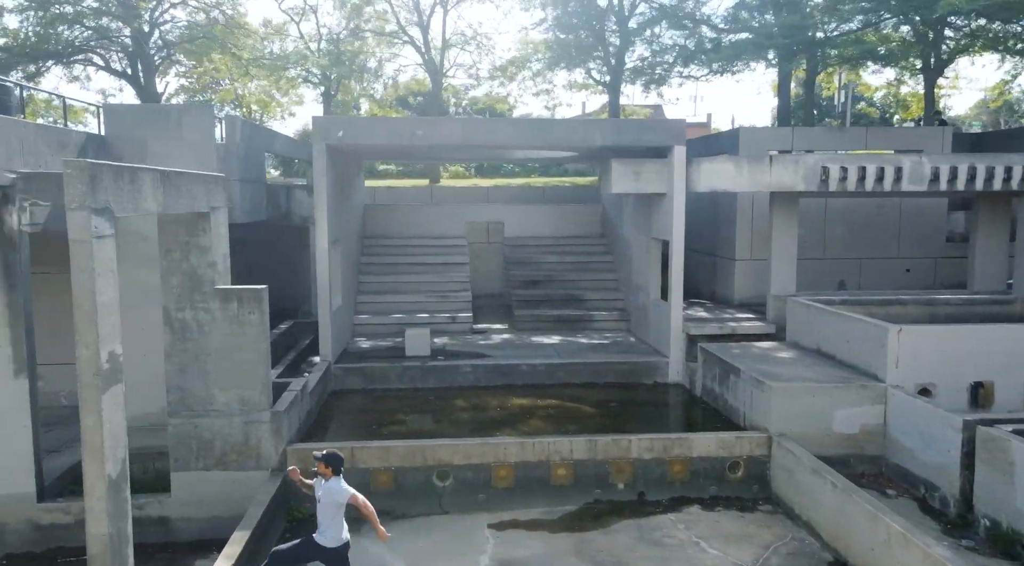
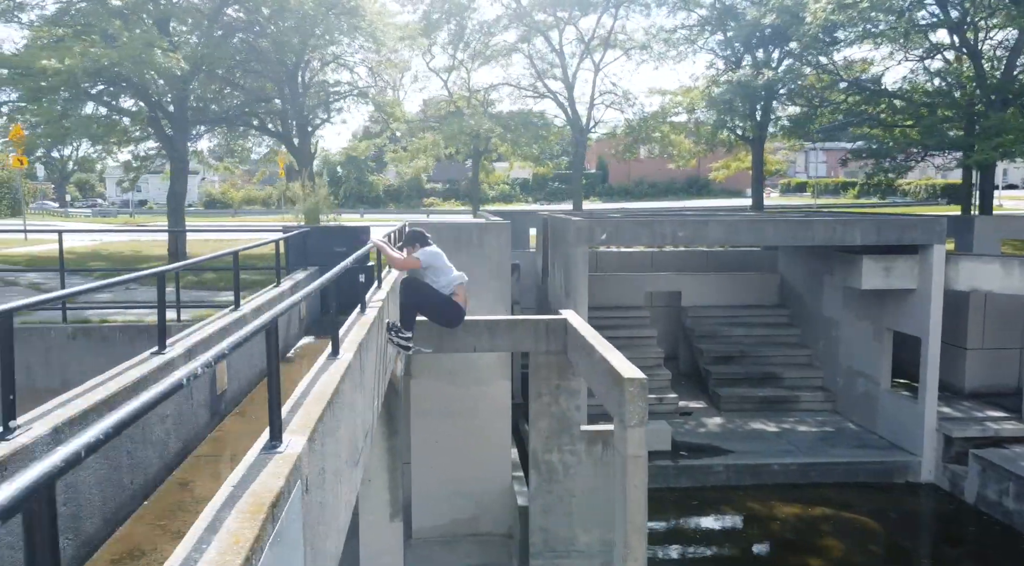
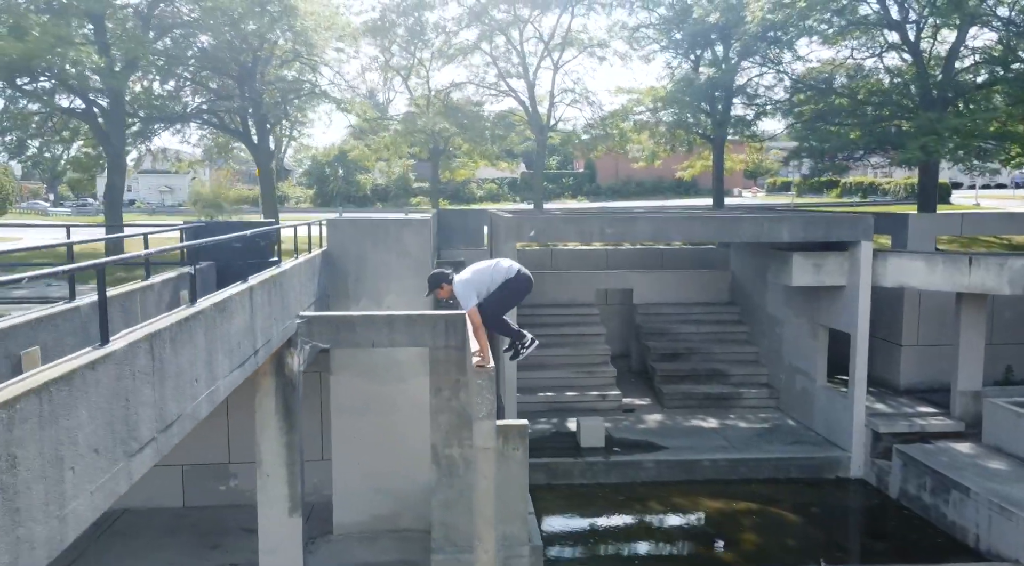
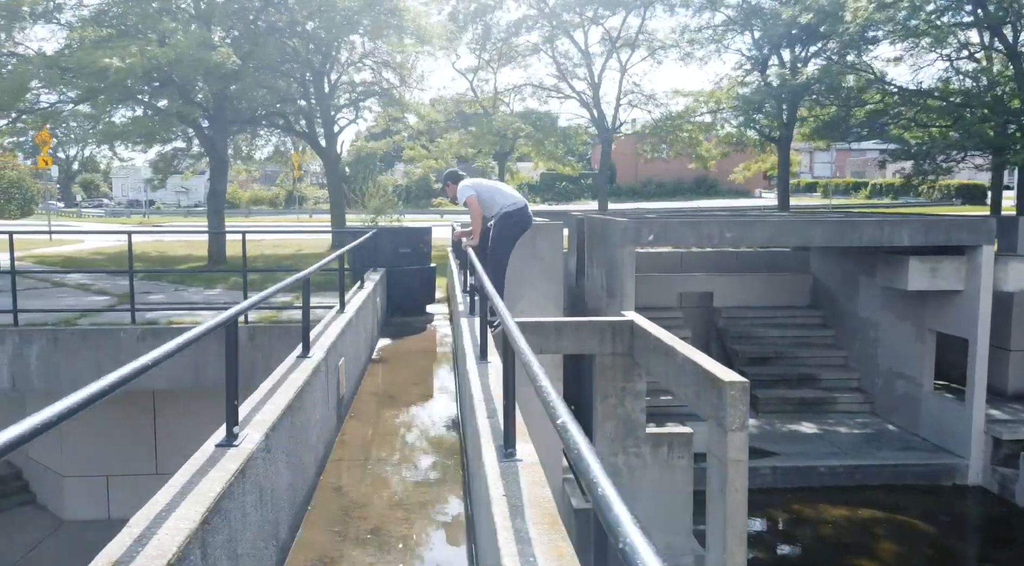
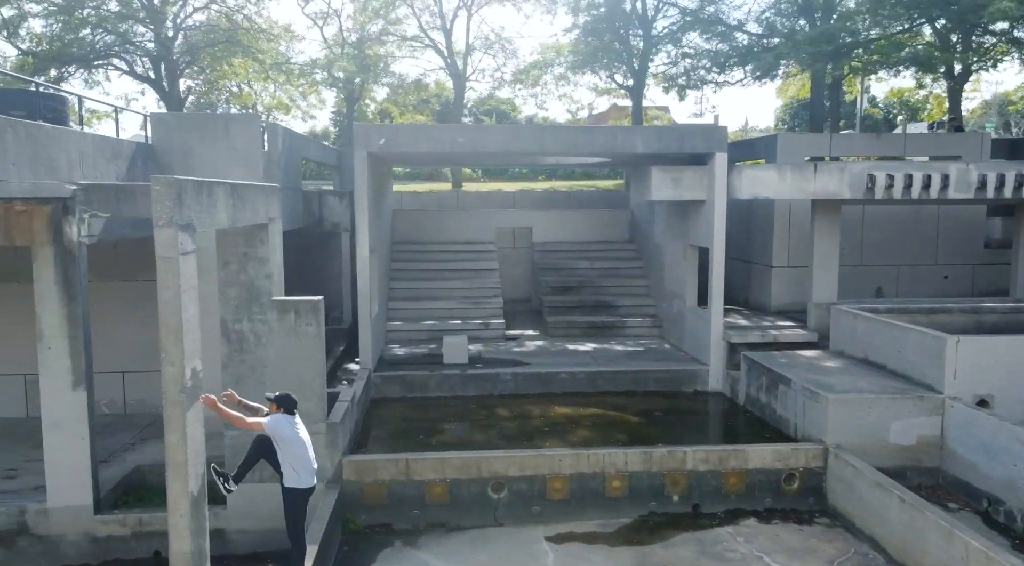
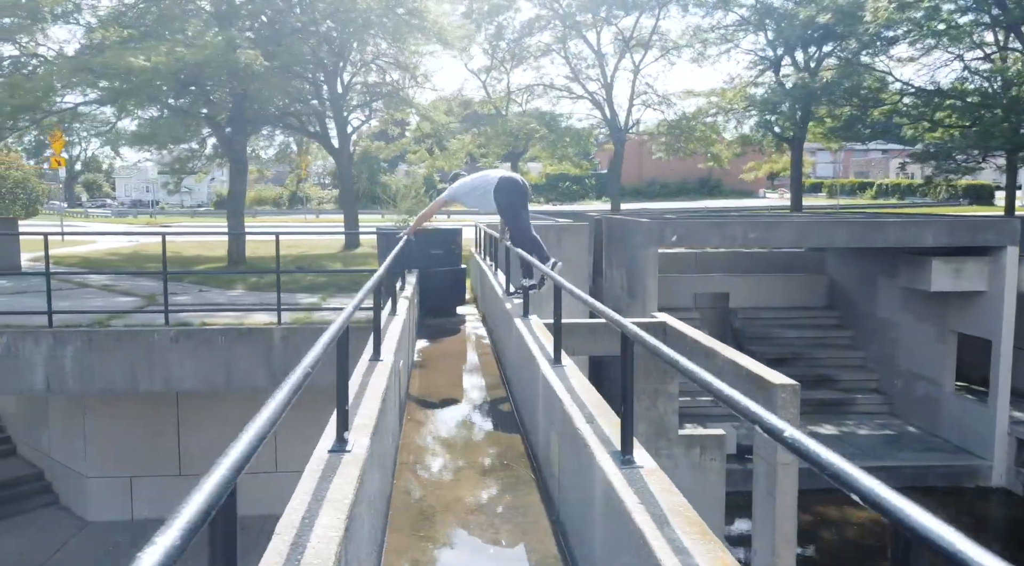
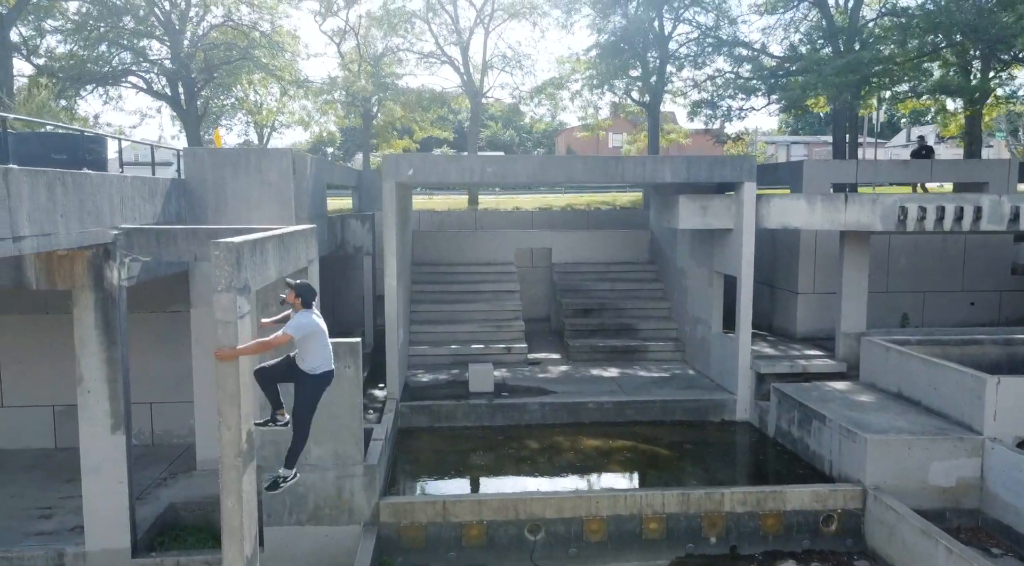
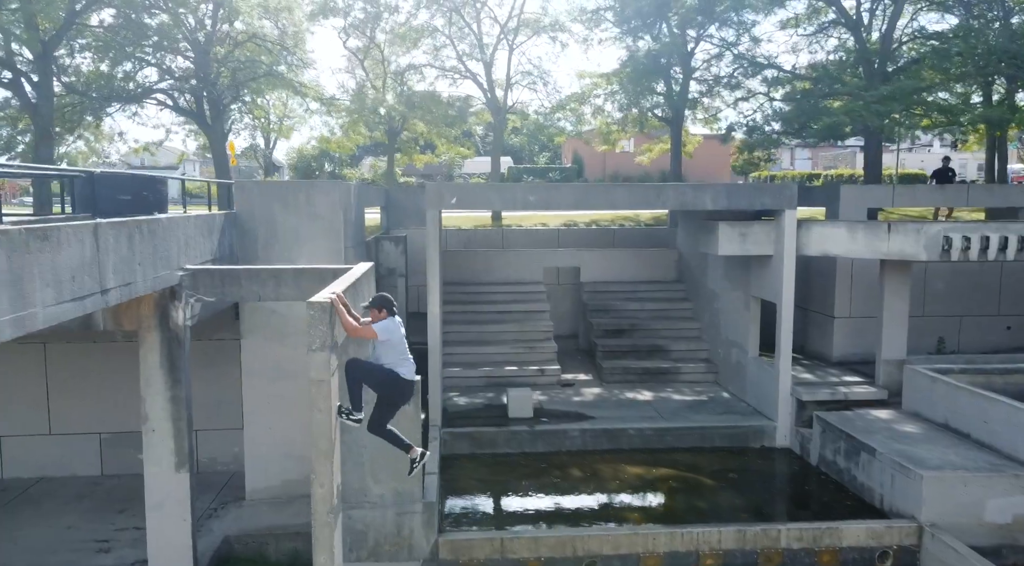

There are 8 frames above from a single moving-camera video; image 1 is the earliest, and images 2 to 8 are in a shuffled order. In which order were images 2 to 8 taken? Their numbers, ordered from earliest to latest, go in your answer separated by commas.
5, 7, 8, 3, 2, 4, 6
